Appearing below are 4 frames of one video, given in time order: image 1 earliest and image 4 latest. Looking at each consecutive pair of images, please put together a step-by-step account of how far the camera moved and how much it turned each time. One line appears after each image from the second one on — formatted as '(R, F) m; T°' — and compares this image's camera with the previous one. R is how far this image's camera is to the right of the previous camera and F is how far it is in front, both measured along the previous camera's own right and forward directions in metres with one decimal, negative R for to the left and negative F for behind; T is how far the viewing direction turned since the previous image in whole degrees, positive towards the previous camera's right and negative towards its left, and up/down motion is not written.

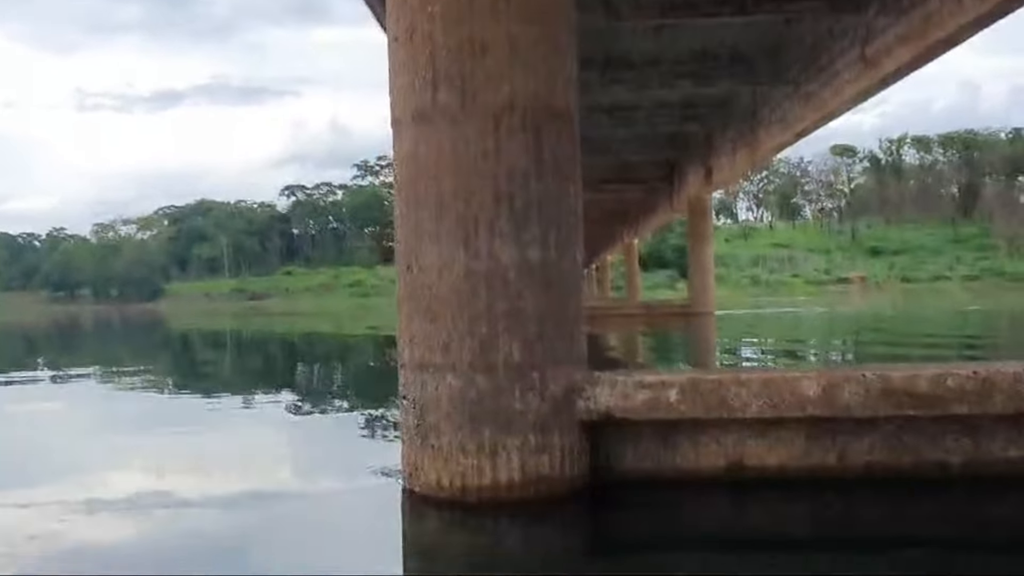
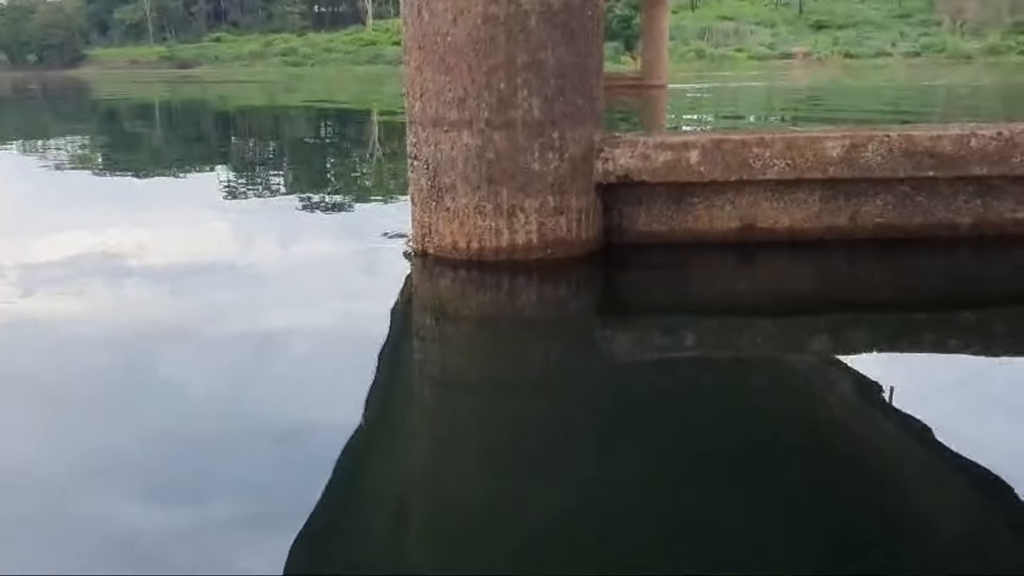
(-0.5, +0.2) m; +4°
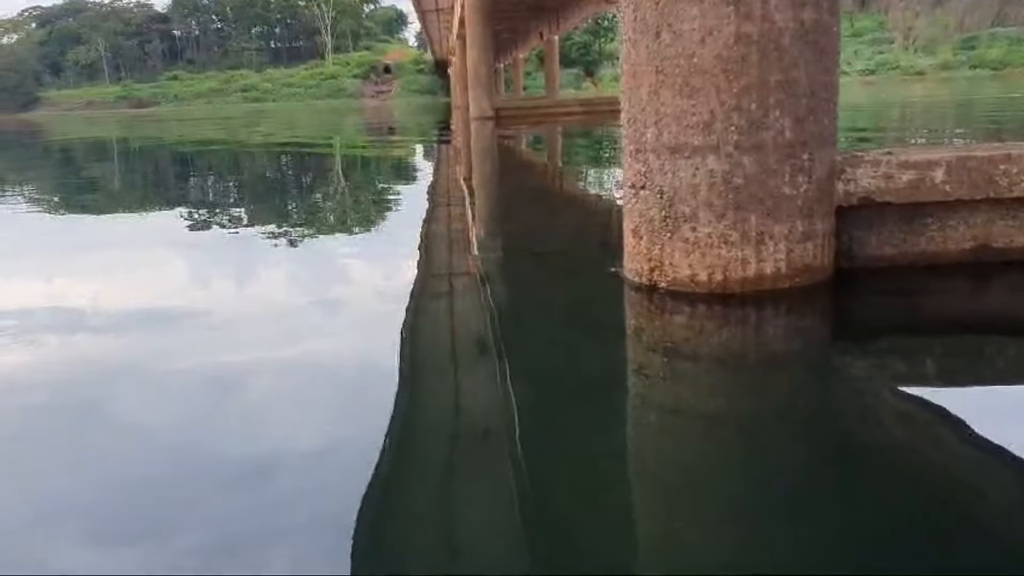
(-1.6, +0.4) m; +2°
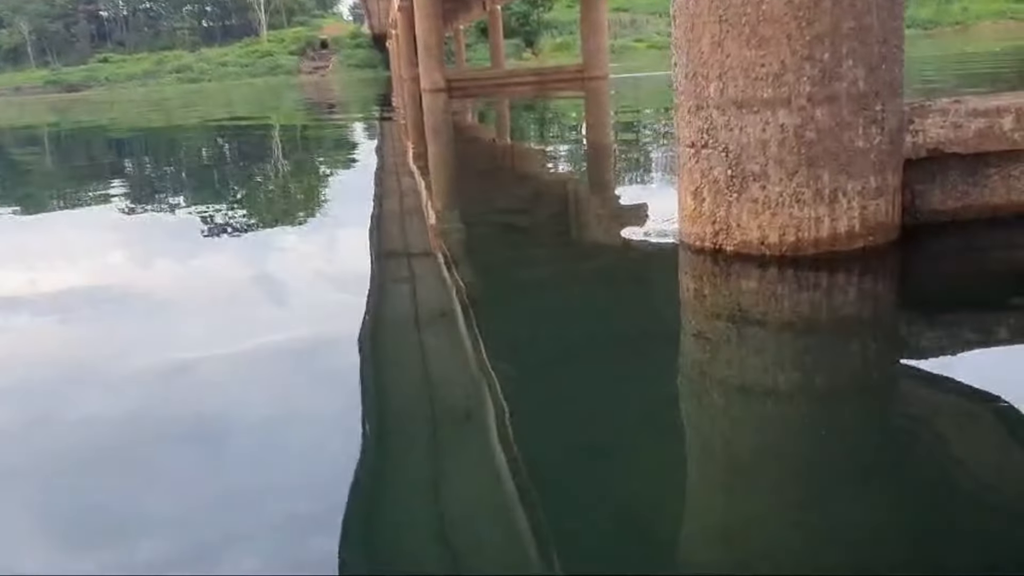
(-0.6, +0.4) m; +3°
